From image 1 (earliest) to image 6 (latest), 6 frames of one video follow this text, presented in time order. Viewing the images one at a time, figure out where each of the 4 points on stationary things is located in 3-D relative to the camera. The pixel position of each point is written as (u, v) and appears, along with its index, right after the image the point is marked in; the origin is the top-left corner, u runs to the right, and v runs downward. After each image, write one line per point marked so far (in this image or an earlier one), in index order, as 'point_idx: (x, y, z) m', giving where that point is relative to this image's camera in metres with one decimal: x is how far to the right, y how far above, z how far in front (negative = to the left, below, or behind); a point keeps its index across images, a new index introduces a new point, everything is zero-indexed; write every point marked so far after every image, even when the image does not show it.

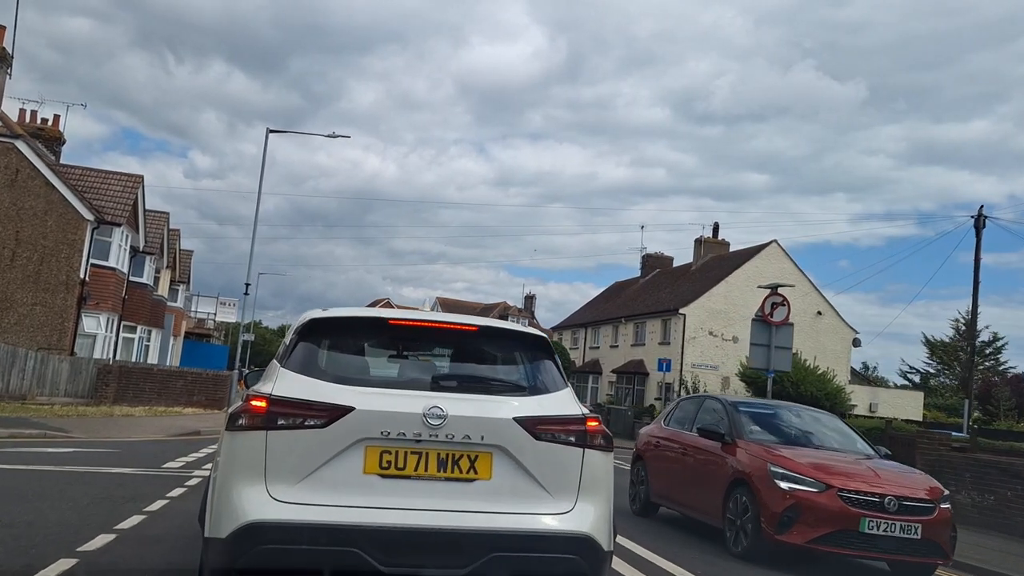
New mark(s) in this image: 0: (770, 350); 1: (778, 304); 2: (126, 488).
0: (+5.2, -1.2, +18.3) m
1: (+5.3, -0.3, +18.2) m
2: (-4.6, -2.4, +10.8) m
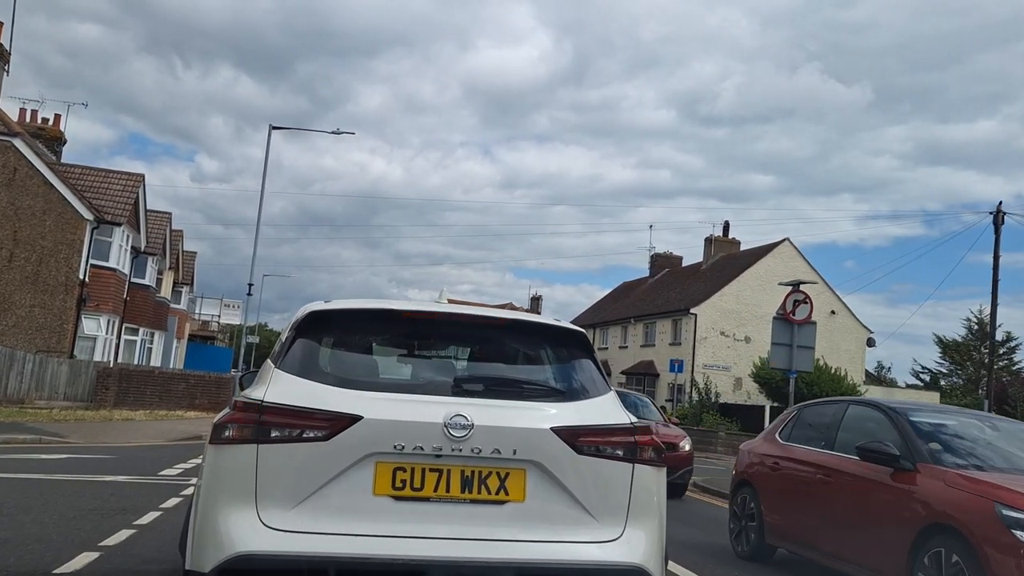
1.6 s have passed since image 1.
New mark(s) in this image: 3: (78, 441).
0: (+5.4, -1.2, +17.6) m
1: (+5.5, -0.3, +17.5) m
2: (-4.4, -2.3, +10.2) m
3: (-8.4, -3.0, +17.7) m
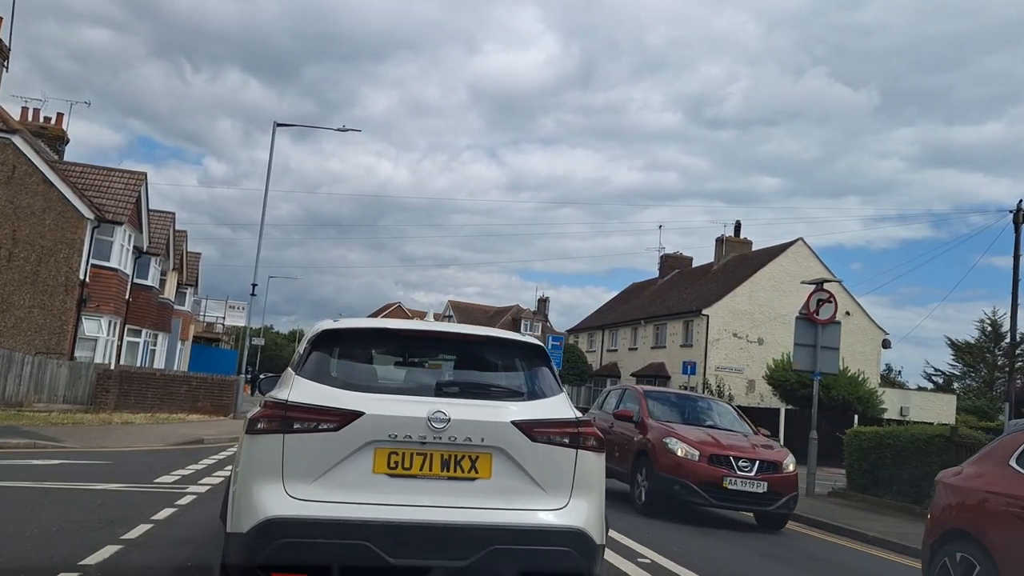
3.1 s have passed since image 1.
0: (+5.6, -1.2, +16.9) m
1: (+5.7, -0.2, +16.8) m
2: (-4.2, -2.3, +9.5) m
3: (-8.2, -2.9, +17.1) m
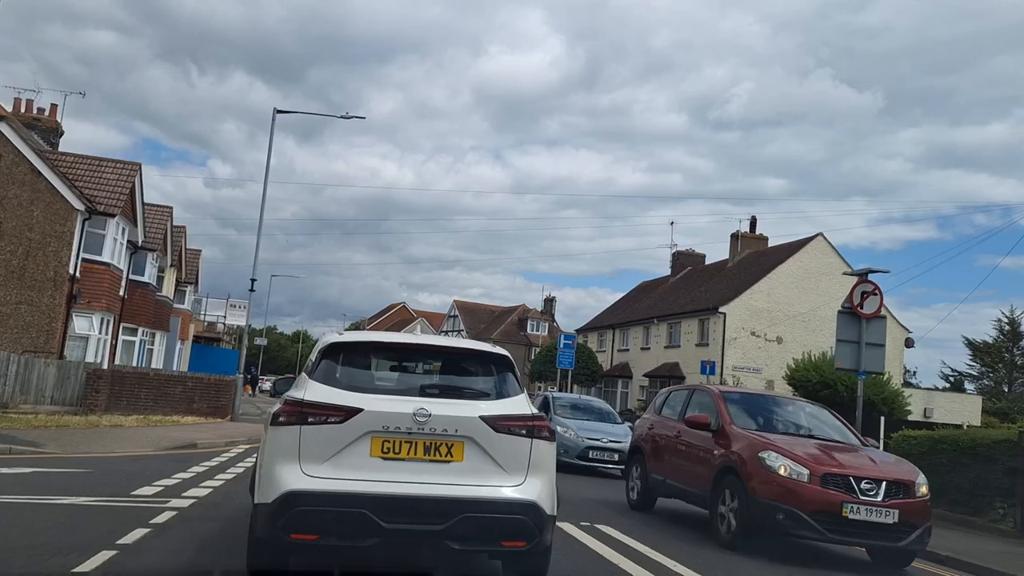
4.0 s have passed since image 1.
0: (+5.9, -1.0, +15.5) m
1: (+6.0, -0.1, +15.5) m
2: (-4.0, -2.2, +8.2) m
3: (-7.9, -2.8, +15.8) m
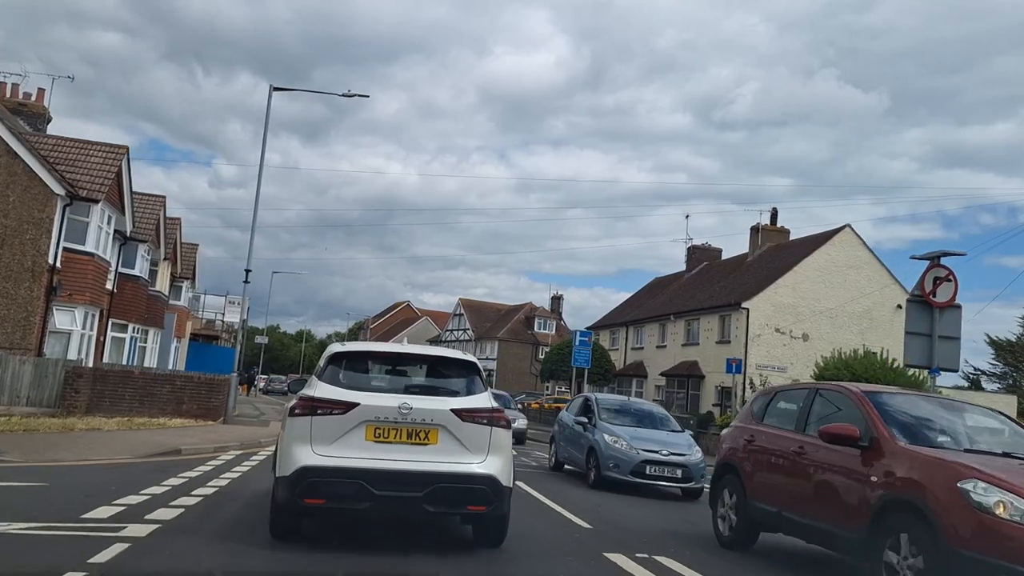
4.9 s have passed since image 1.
0: (+6.3, -0.8, +13.6) m
1: (+6.4, +0.1, +13.5) m
2: (-3.7, -1.9, +6.3) m
3: (-7.5, -2.6, +13.9) m
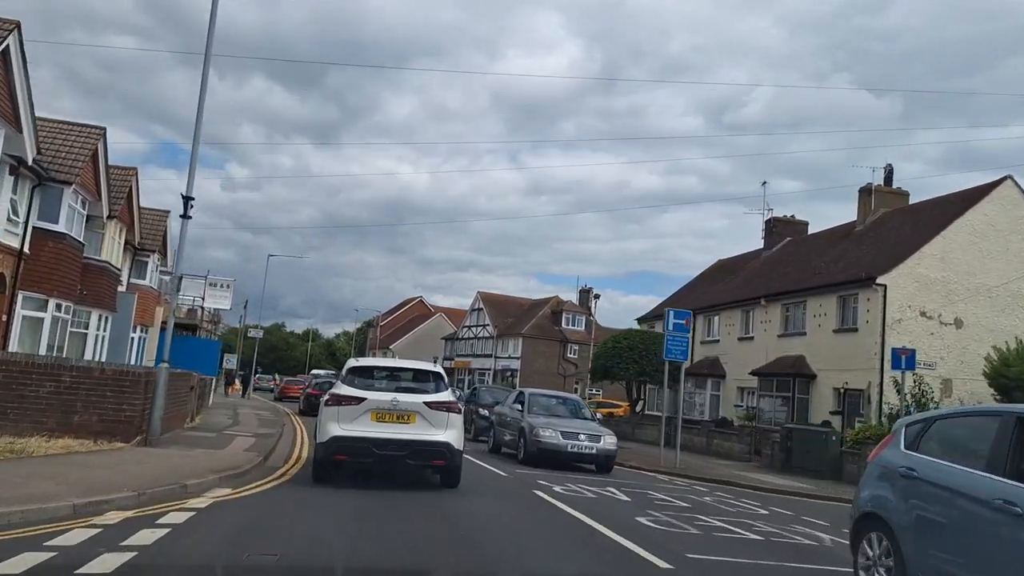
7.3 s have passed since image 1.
0: (+7.7, +0.2, +4.8) m
1: (+7.9, +1.1, +4.8) m
2: (-2.3, -1.0, -2.3) m
3: (-6.1, -1.6, +5.3) m
